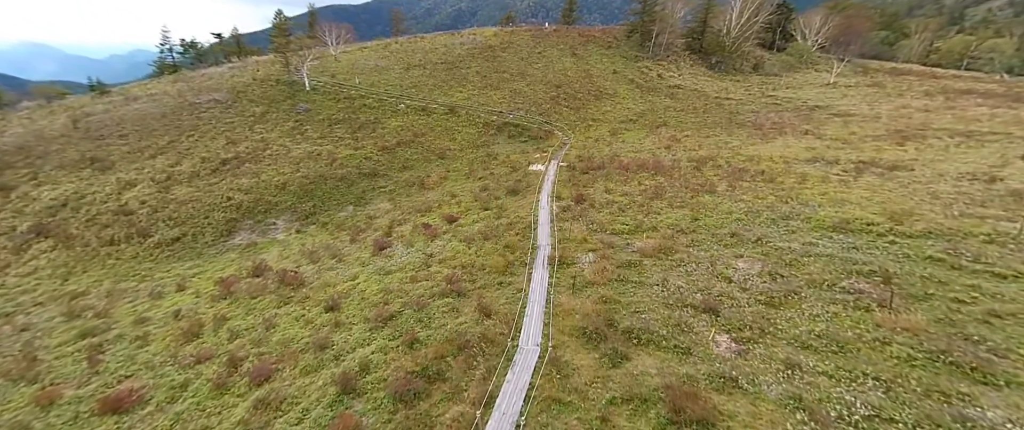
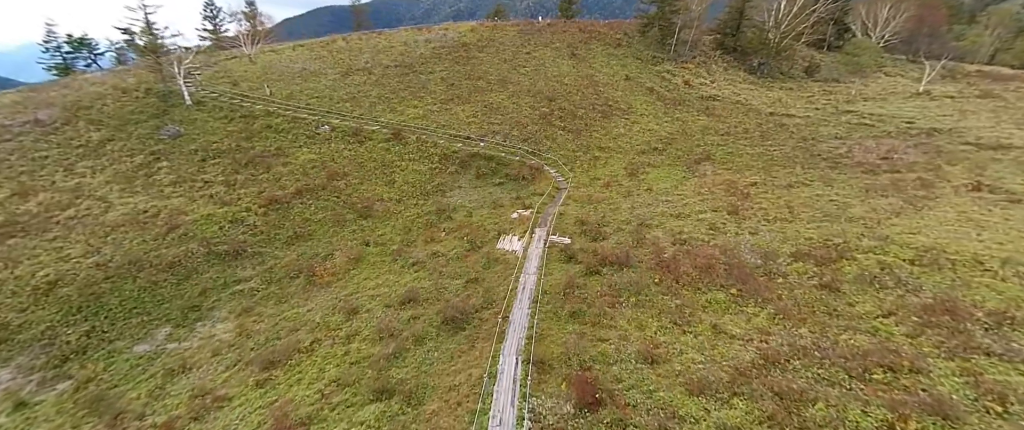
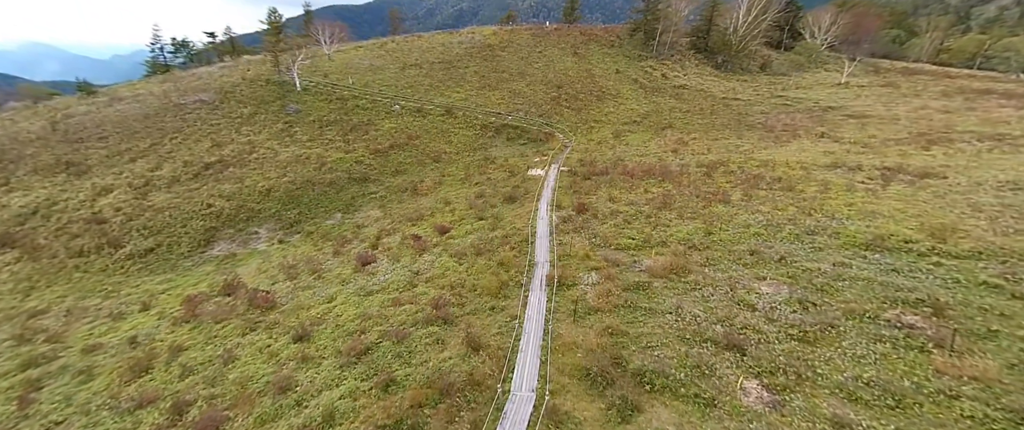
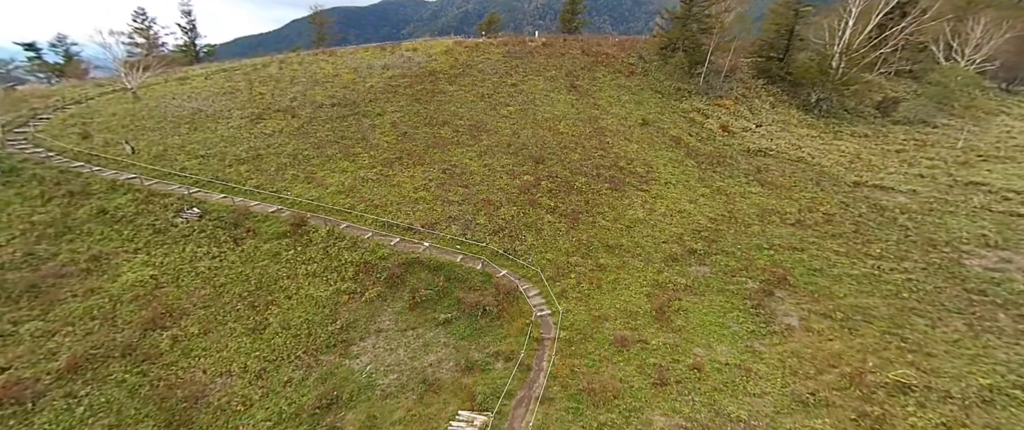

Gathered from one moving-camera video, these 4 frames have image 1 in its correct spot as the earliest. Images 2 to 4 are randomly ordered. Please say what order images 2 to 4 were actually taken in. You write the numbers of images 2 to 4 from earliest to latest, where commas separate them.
3, 2, 4
